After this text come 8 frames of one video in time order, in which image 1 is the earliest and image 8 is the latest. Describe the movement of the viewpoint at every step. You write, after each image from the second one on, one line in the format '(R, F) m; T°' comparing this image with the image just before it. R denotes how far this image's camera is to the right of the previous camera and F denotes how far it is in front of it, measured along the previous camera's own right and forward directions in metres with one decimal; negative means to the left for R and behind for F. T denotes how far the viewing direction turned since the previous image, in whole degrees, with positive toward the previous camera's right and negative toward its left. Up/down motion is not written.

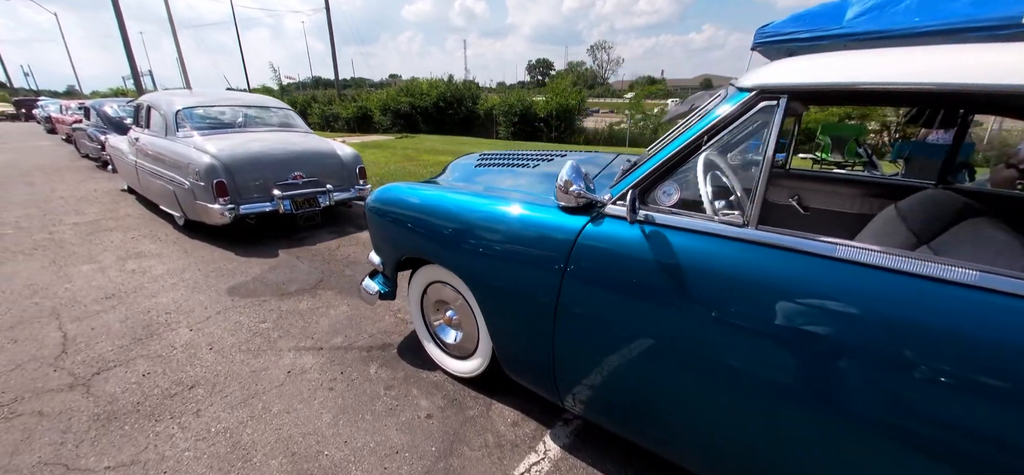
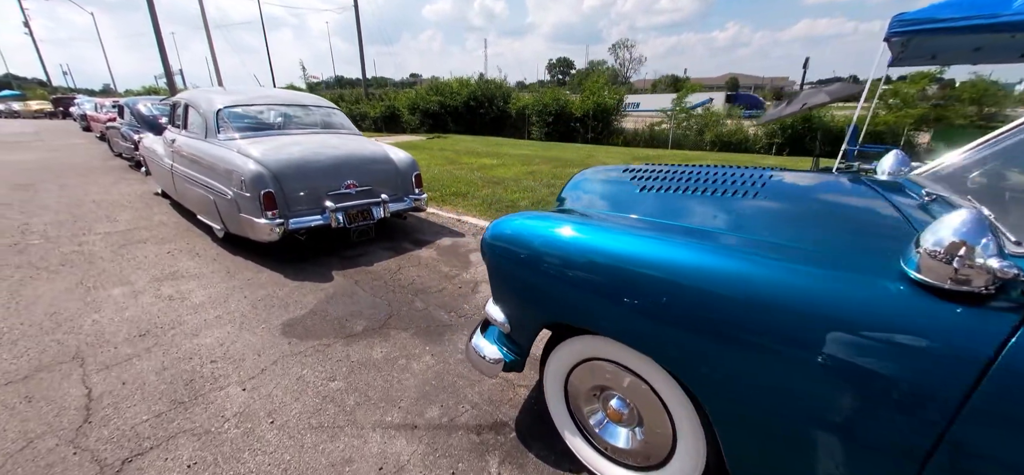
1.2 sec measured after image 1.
(-0.7, +0.7) m; -2°
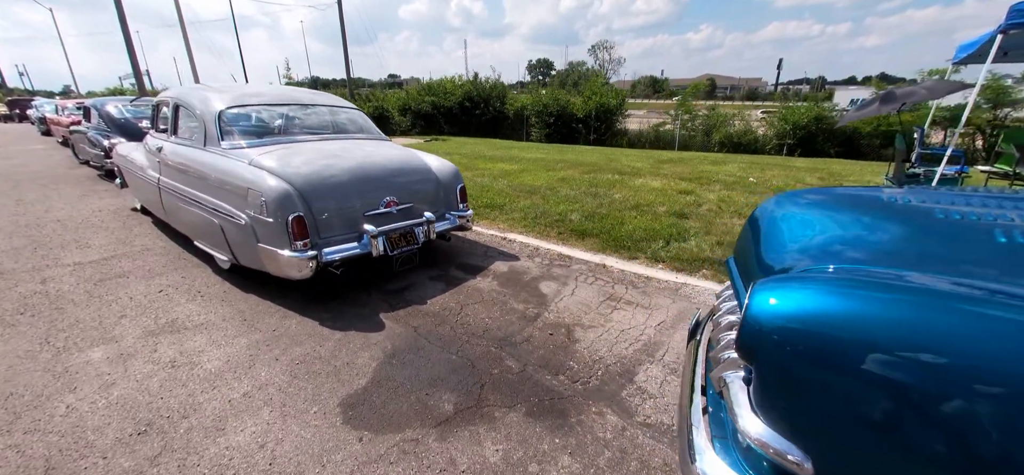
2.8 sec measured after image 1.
(-0.9, +0.8) m; +3°
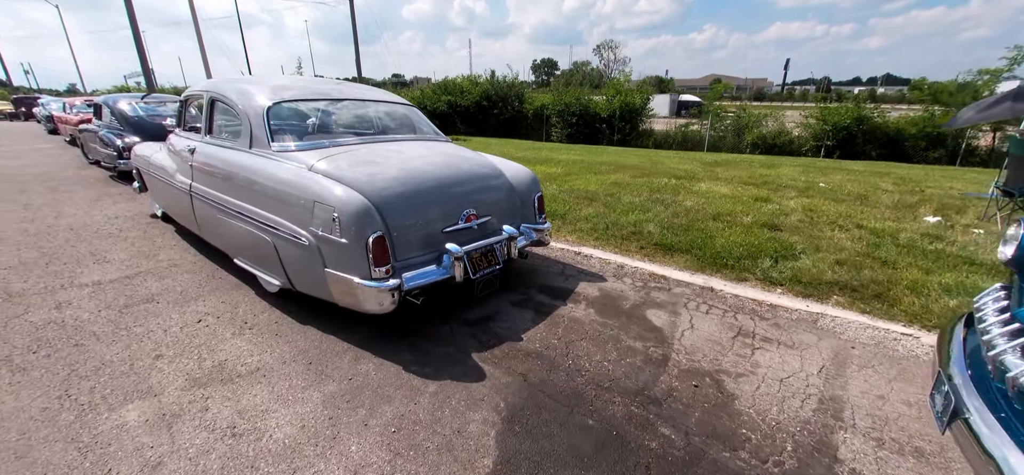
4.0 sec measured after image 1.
(-0.8, +0.6) m; 0°
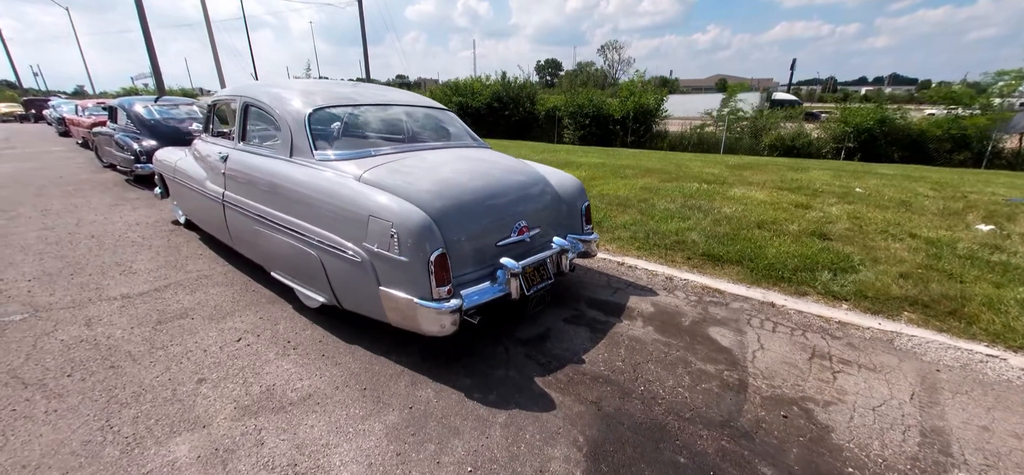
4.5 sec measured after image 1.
(-0.4, +0.2) m; 0°
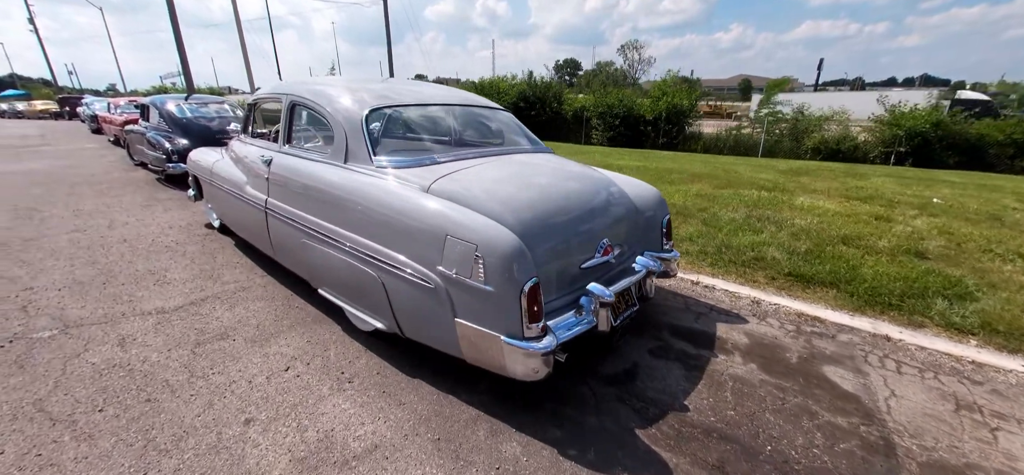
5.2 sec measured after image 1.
(-0.4, +0.3) m; -2°
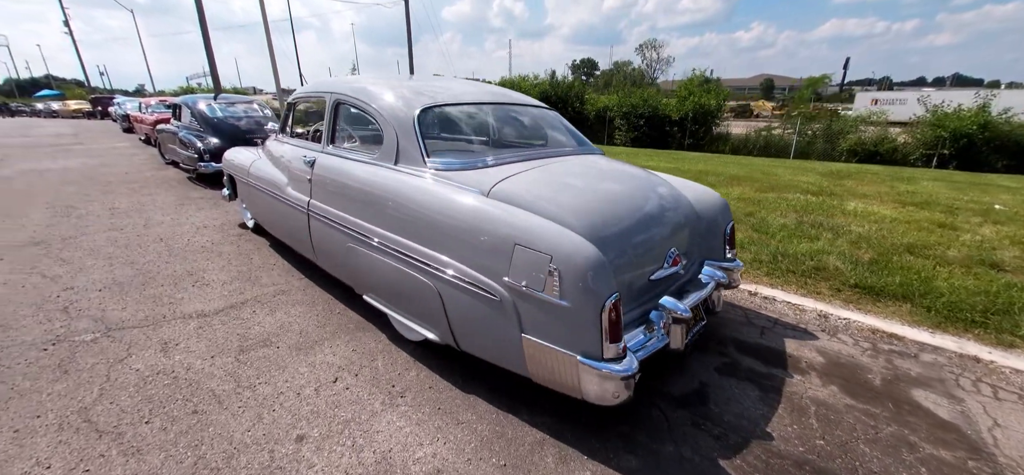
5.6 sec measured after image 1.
(-0.3, +0.1) m; -2°
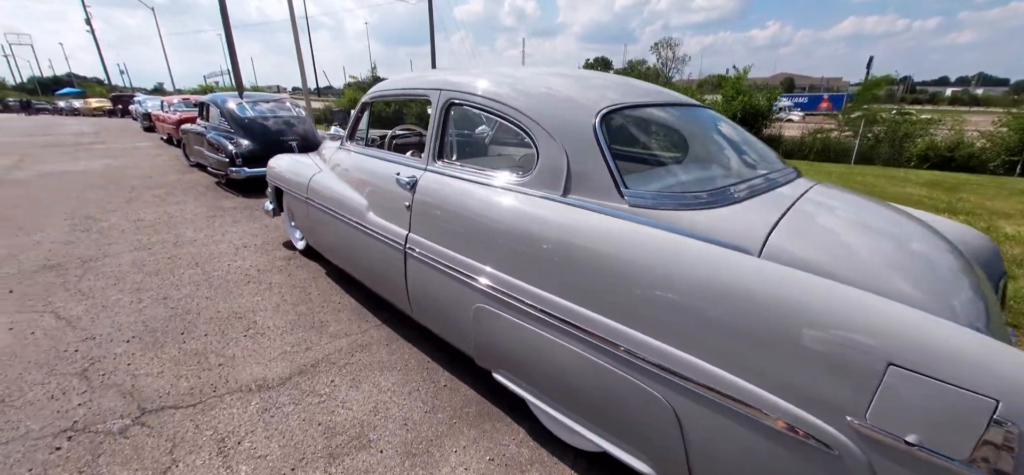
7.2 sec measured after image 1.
(-0.9, +0.8) m; -1°
